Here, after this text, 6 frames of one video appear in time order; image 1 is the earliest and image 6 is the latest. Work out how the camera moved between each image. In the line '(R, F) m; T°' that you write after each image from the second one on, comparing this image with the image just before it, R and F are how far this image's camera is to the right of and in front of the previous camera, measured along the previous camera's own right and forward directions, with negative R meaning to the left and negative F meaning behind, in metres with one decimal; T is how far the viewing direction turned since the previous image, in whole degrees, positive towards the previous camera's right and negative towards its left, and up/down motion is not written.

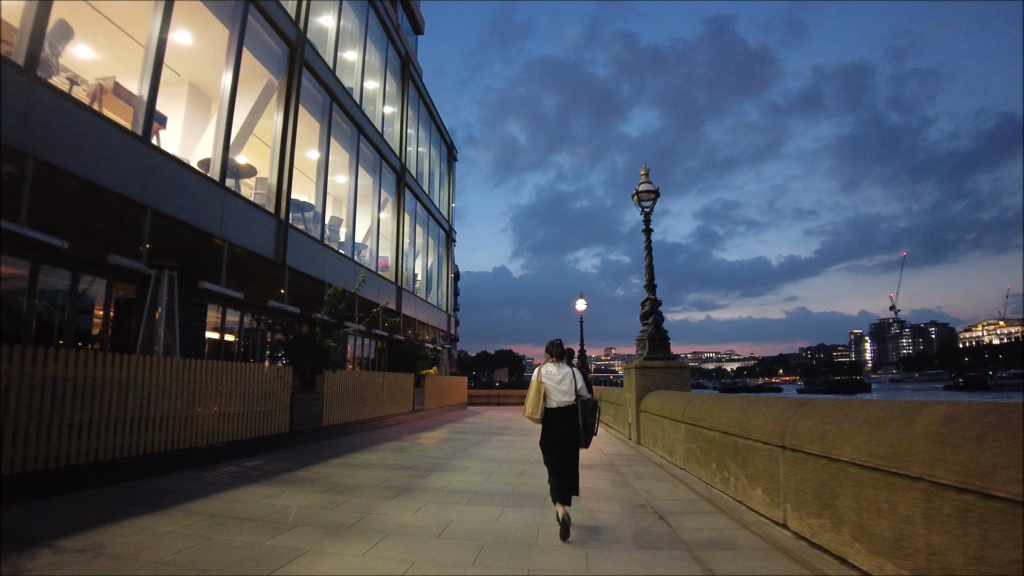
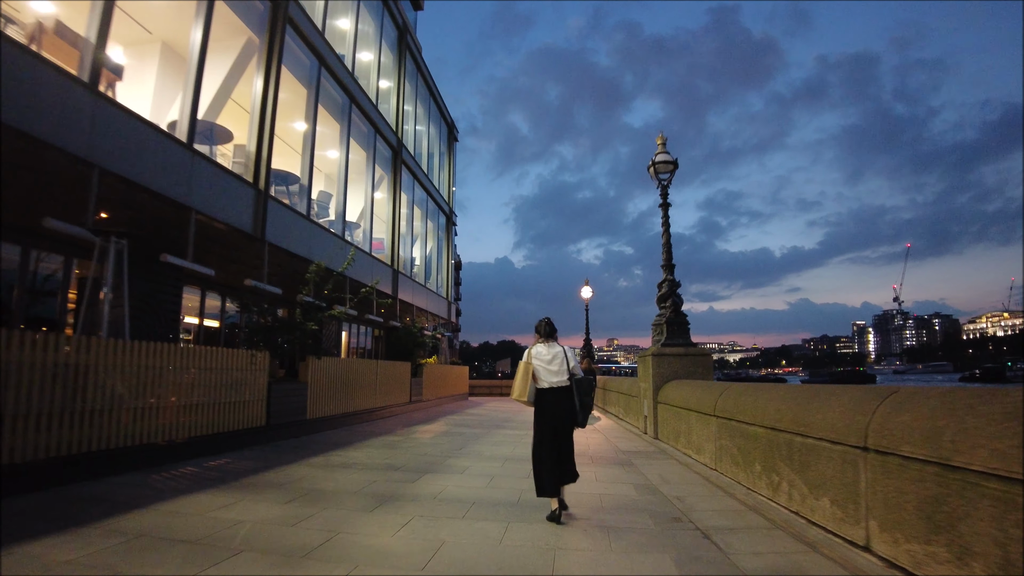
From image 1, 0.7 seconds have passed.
(-0.1, +1.2) m; 0°
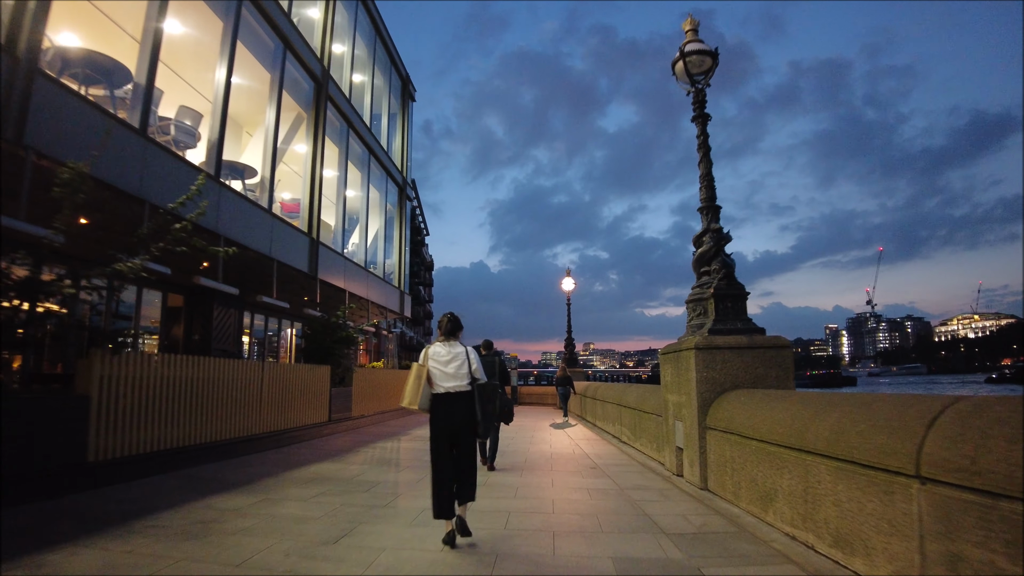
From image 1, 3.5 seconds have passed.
(+0.3, +4.5) m; +2°
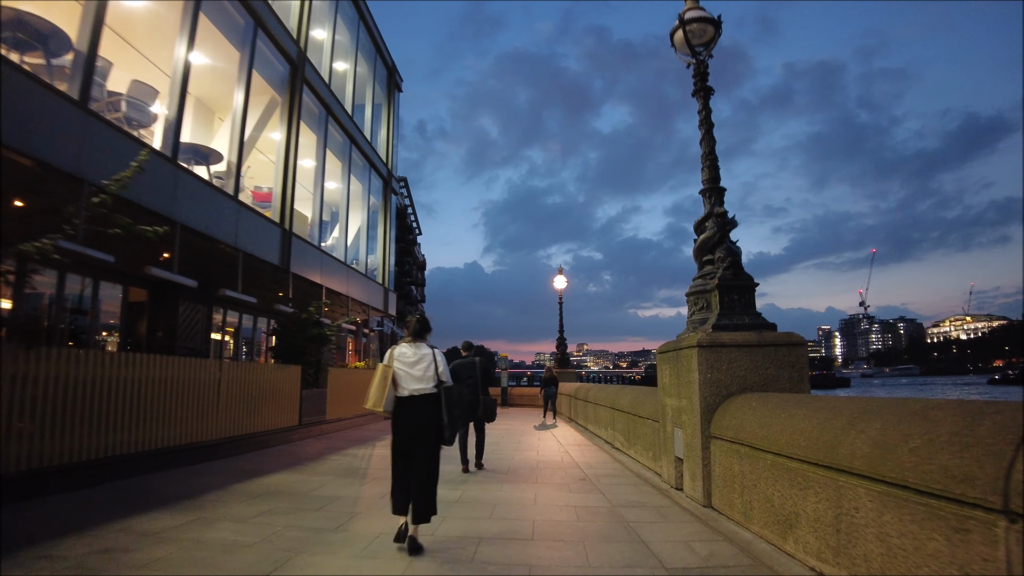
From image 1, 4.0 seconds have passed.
(+0.2, +0.8) m; +1°
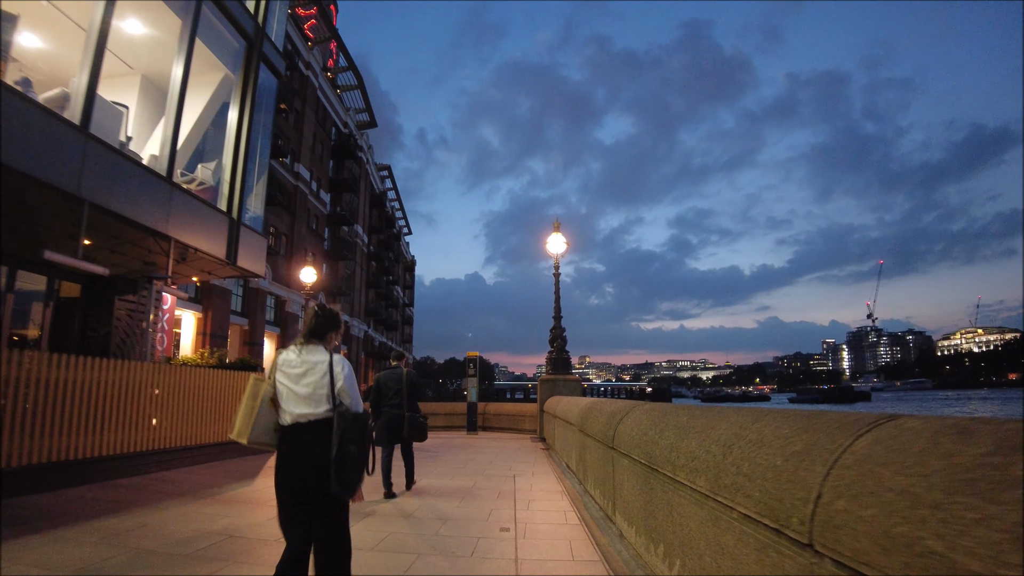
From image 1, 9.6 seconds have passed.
(+0.3, +2.7) m; 0°
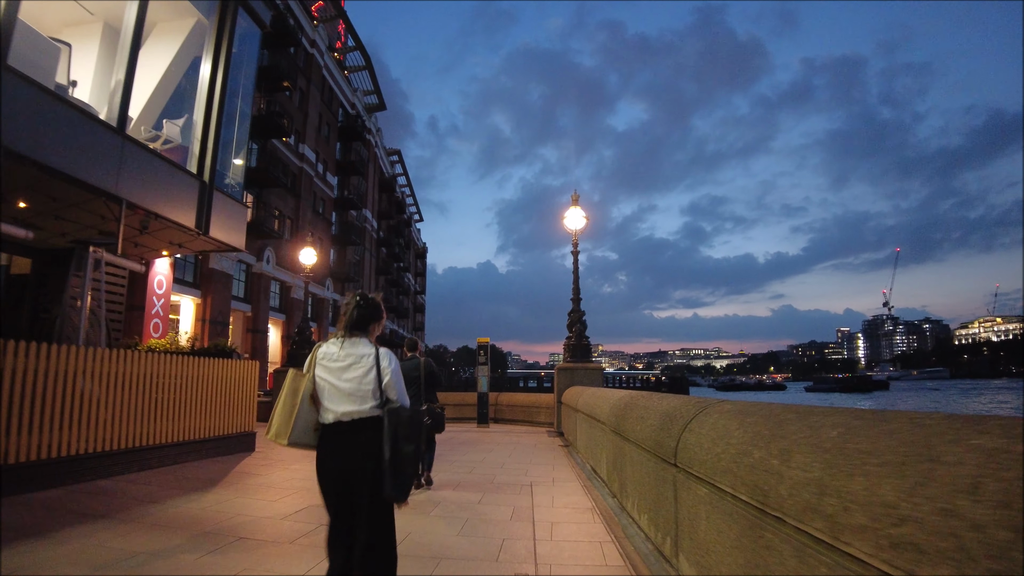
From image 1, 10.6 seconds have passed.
(0.0, +0.5) m; -1°
